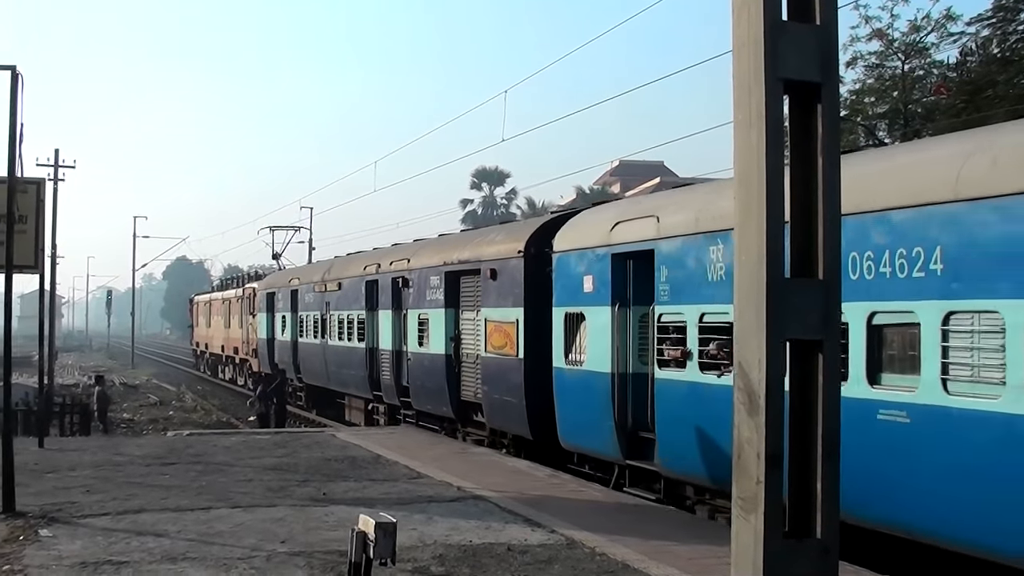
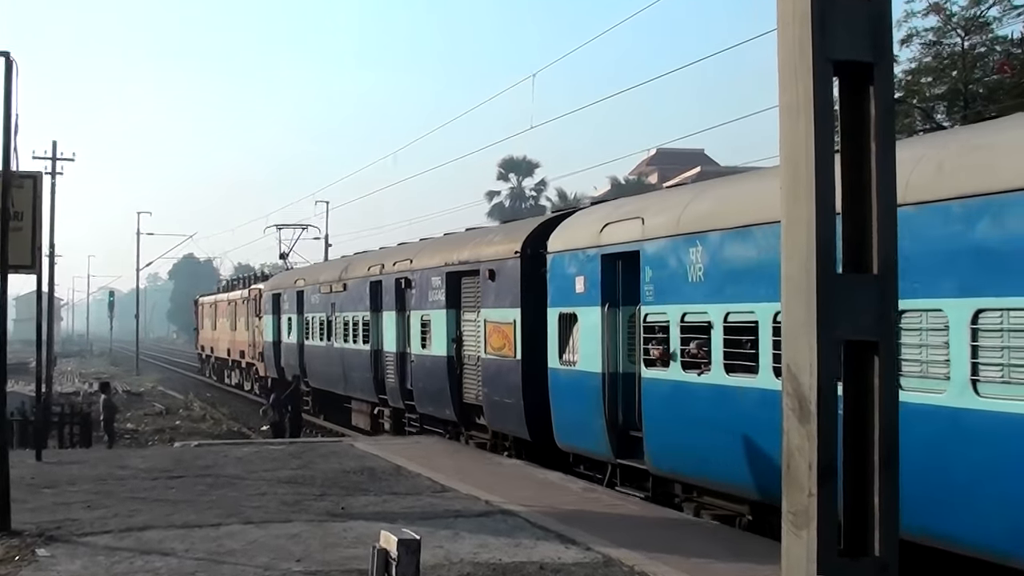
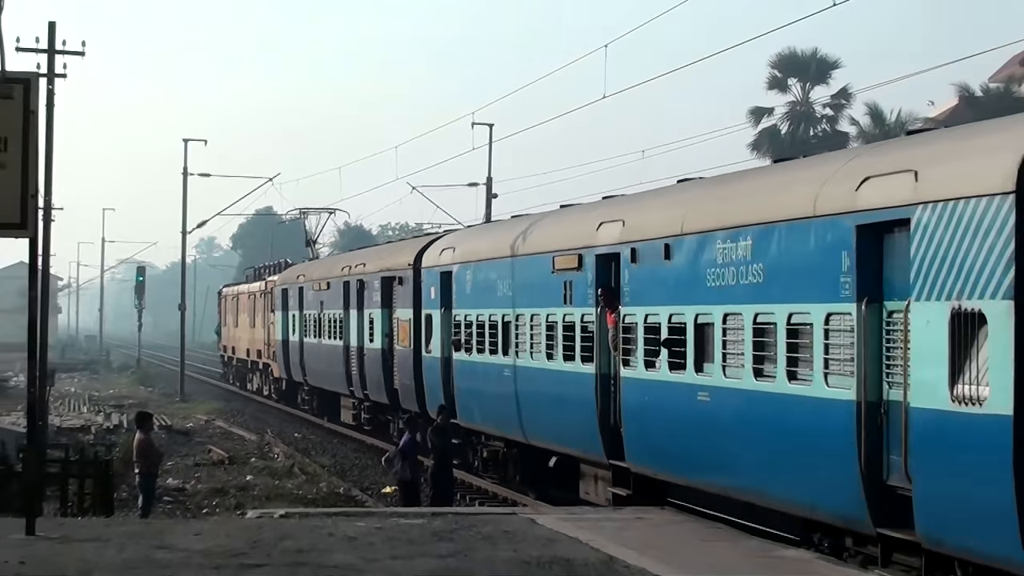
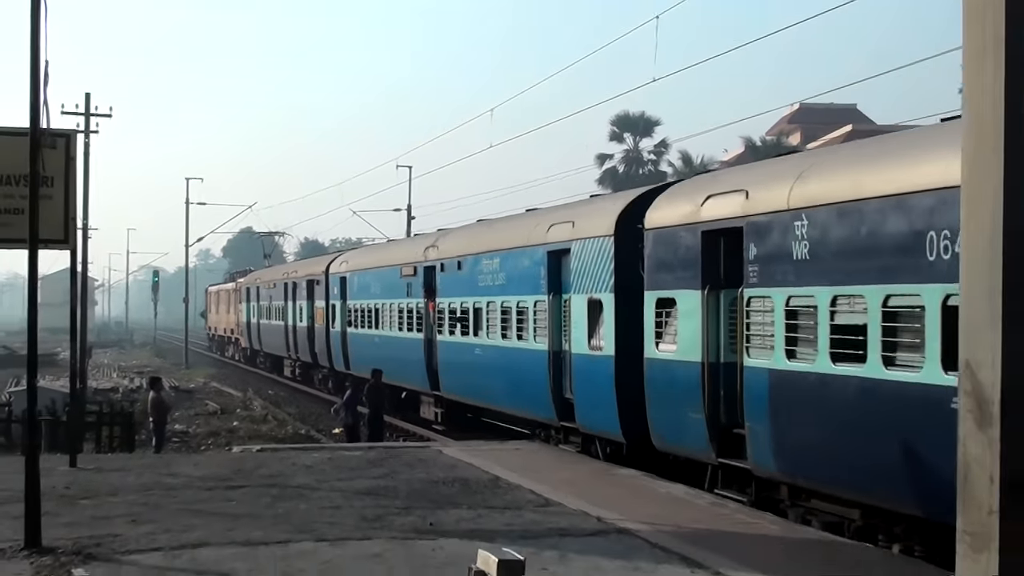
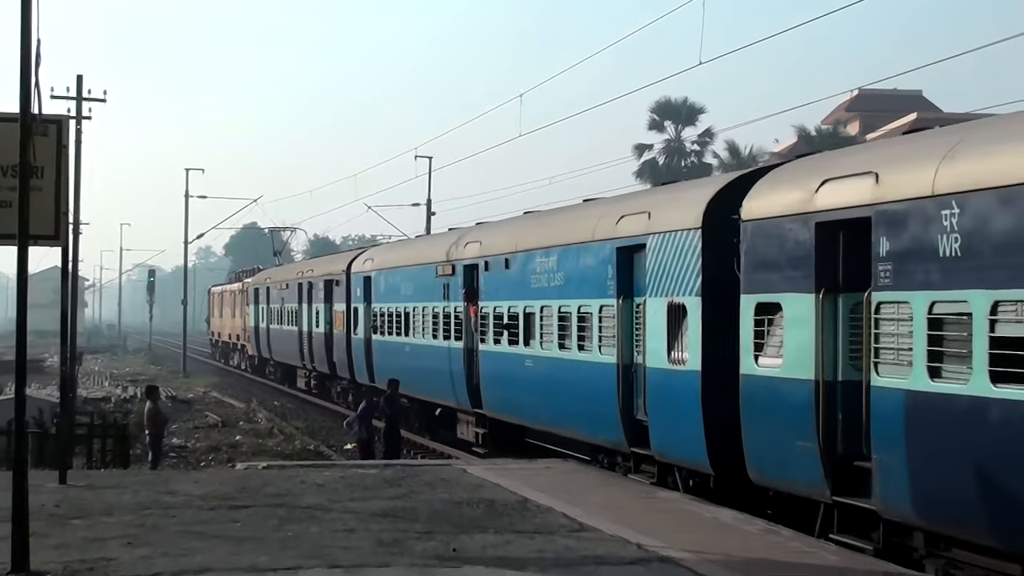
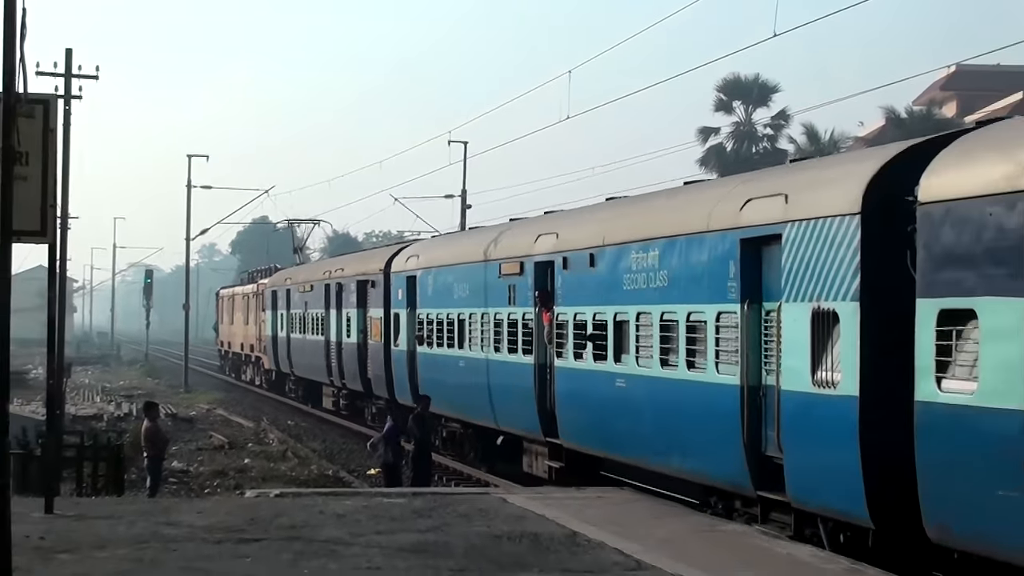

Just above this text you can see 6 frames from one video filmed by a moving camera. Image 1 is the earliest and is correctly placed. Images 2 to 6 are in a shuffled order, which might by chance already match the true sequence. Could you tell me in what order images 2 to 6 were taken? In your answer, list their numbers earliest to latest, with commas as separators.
2, 3, 6, 5, 4
